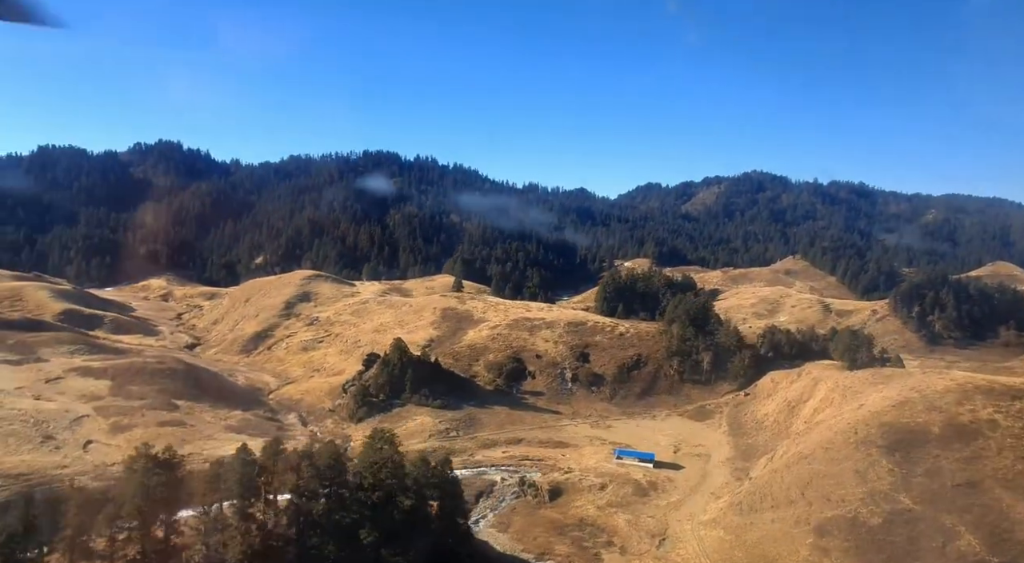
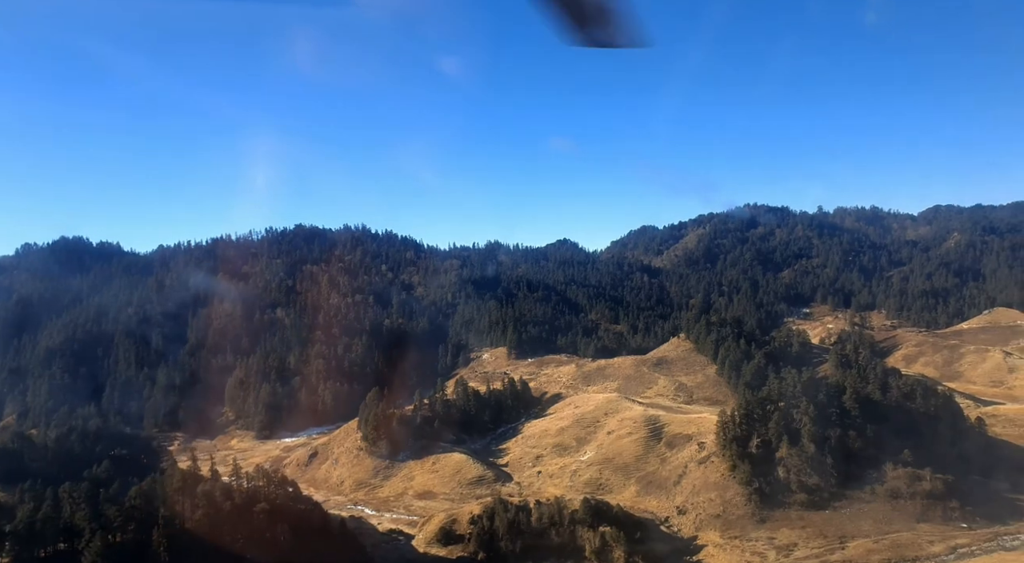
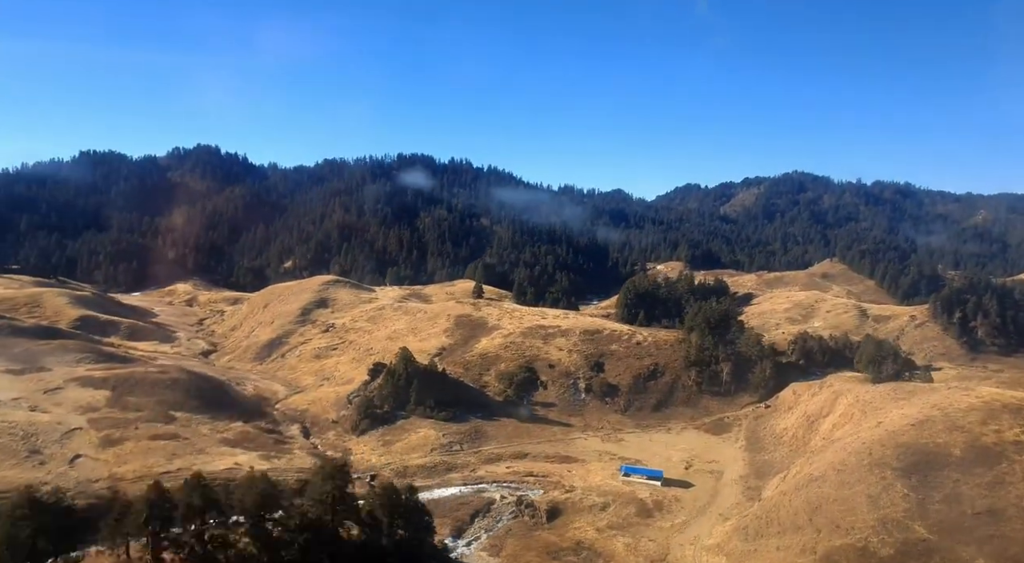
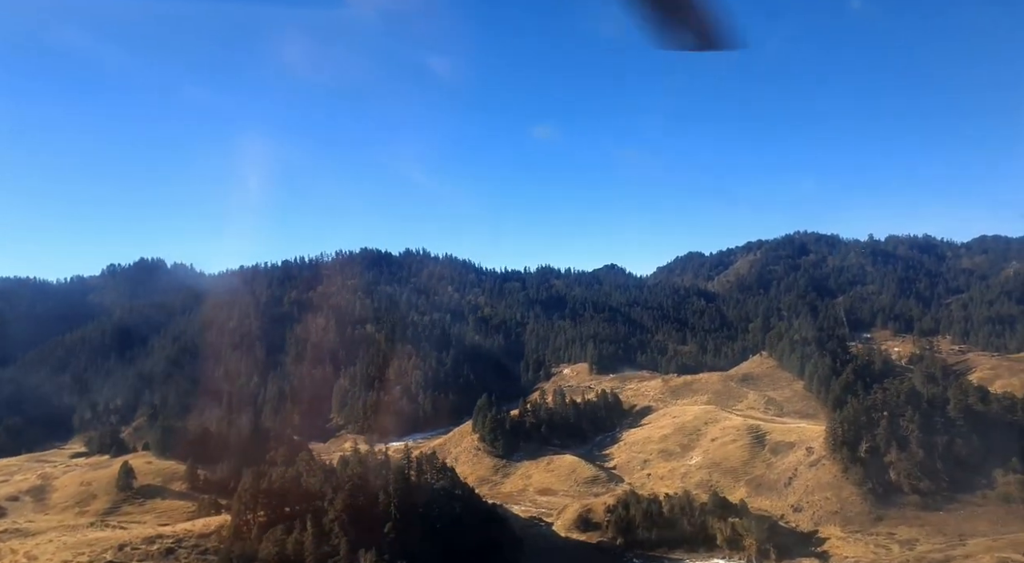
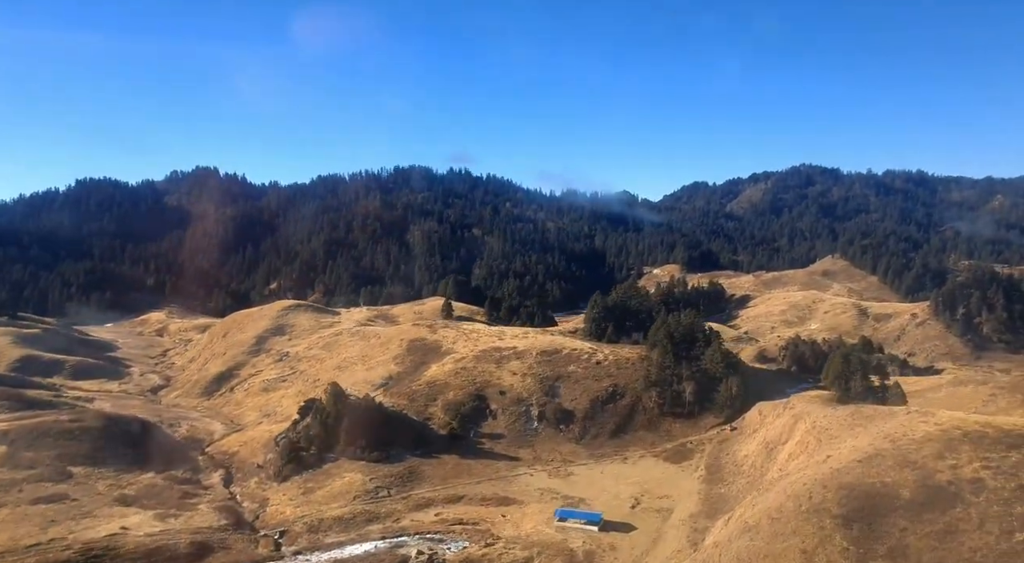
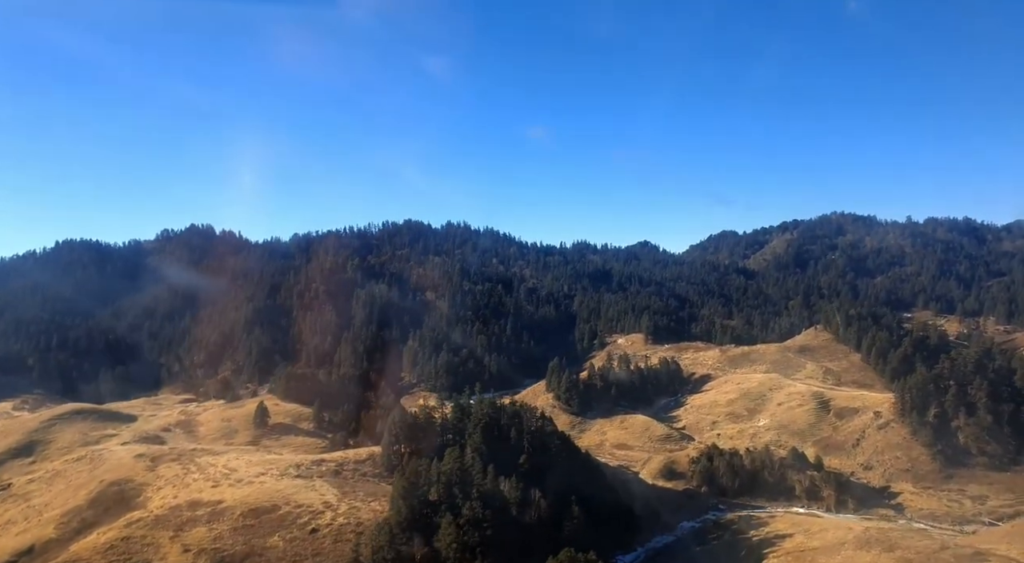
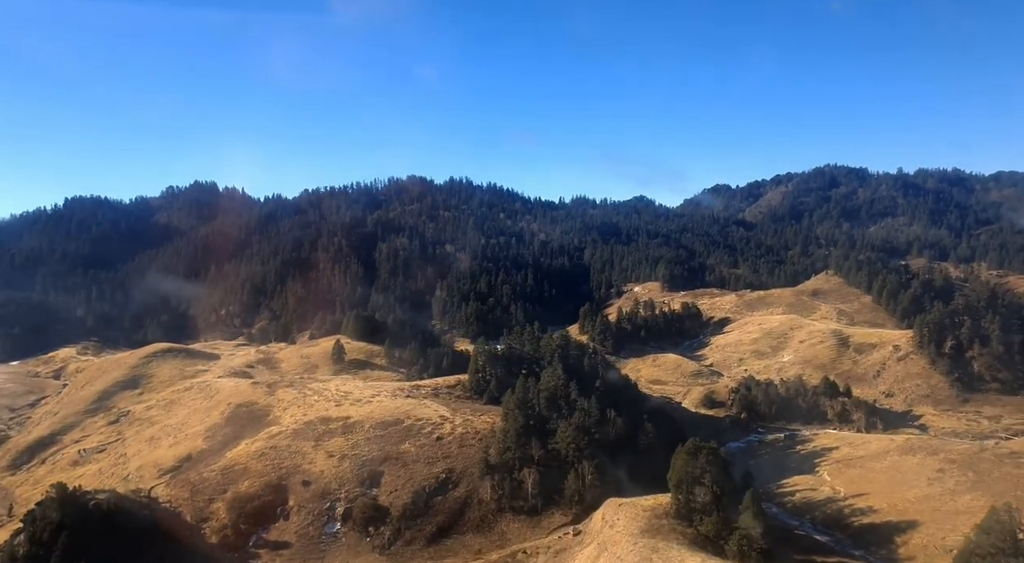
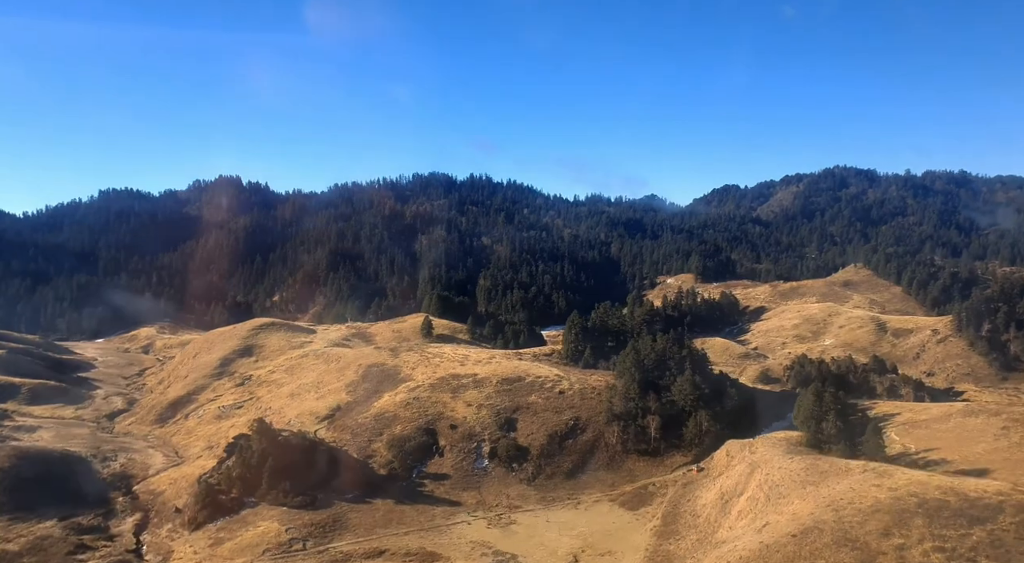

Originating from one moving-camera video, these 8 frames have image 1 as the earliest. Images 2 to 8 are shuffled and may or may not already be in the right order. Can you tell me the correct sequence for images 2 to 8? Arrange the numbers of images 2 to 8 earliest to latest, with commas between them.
3, 5, 8, 7, 6, 4, 2
